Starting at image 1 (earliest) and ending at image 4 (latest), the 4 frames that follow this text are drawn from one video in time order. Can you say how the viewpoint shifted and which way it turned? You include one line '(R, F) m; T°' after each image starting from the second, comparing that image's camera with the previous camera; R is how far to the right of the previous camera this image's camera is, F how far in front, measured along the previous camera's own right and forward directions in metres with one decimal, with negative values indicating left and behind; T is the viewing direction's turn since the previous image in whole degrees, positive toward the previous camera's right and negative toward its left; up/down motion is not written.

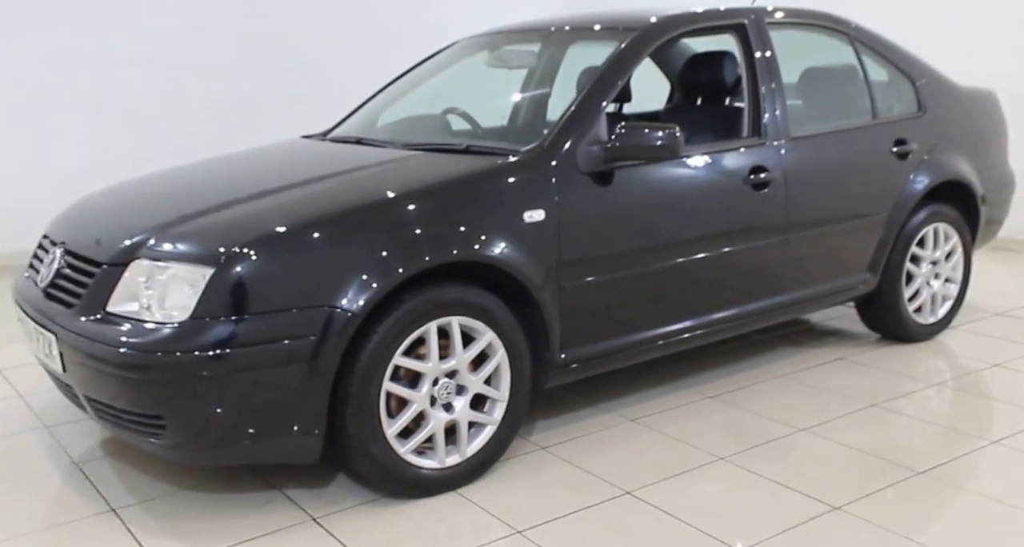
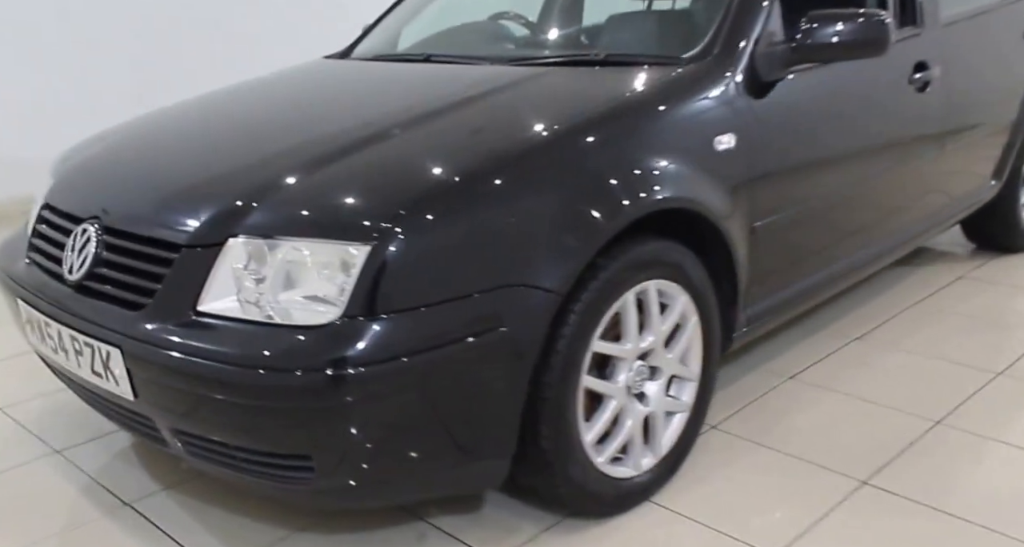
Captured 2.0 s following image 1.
(-0.6, +0.6) m; +6°
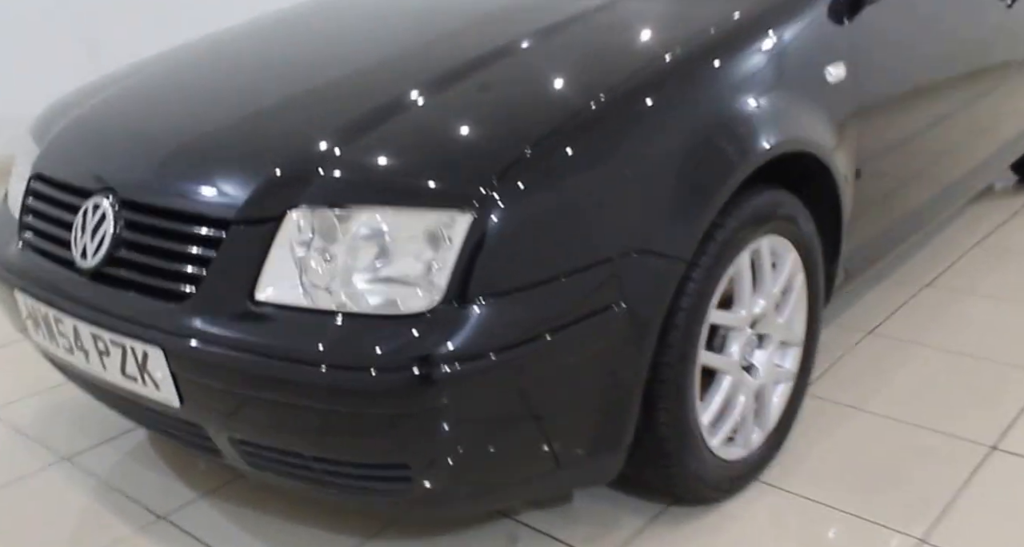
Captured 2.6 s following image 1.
(-0.2, +0.3) m; +3°
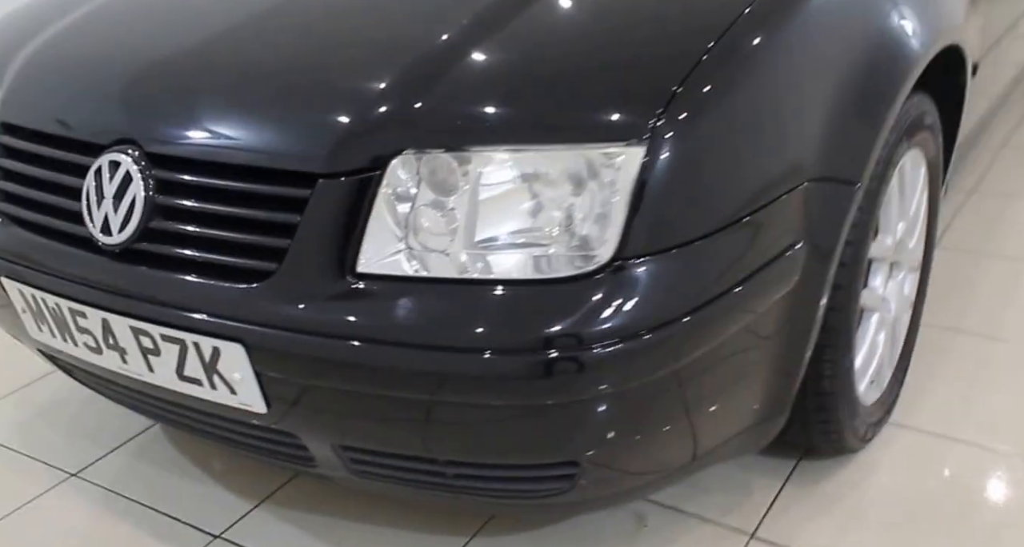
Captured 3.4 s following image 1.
(-0.3, +0.3) m; +6°
